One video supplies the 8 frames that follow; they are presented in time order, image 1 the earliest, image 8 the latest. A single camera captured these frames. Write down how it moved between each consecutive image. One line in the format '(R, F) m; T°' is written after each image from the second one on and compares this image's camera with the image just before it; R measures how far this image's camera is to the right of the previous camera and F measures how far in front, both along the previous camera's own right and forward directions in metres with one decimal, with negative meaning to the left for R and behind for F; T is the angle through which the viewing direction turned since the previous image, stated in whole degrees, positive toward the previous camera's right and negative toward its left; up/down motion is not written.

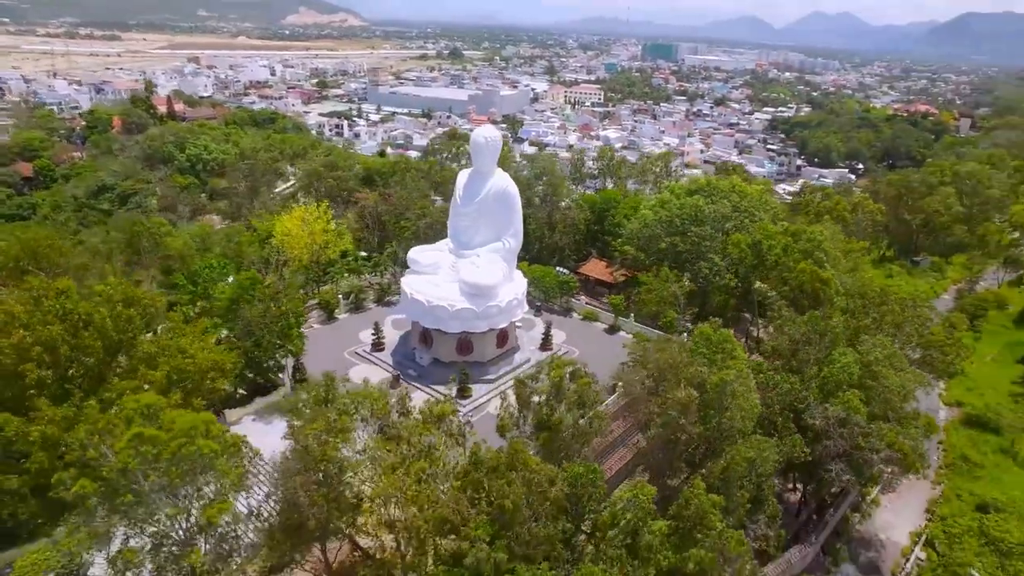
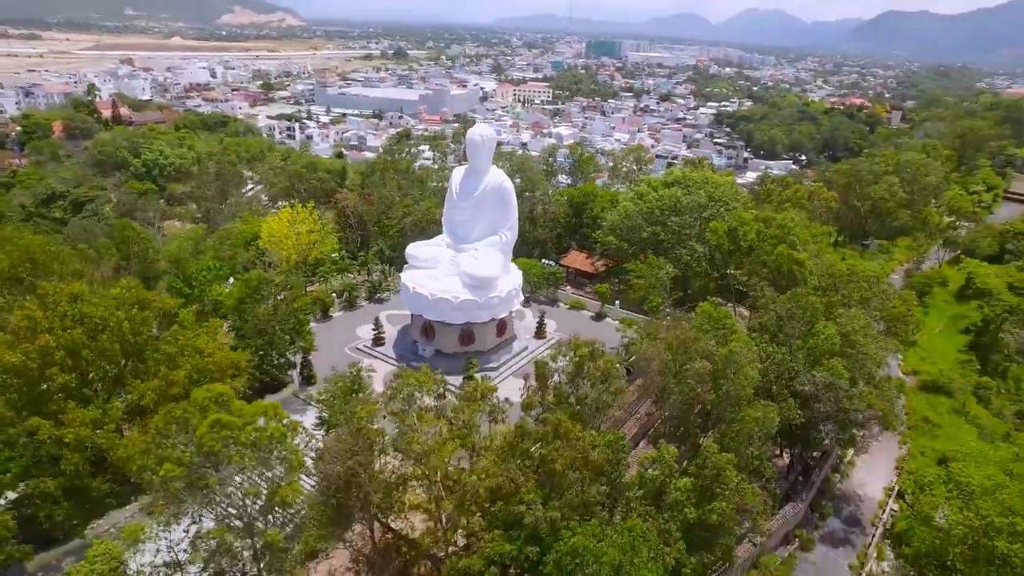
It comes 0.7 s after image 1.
(-1.4, -0.8) m; +4°
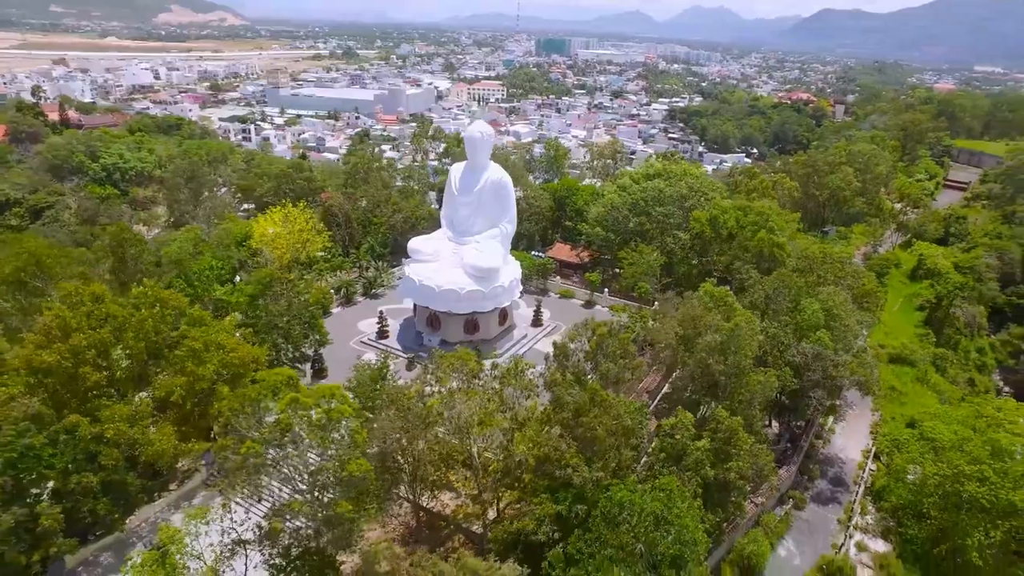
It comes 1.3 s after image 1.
(-1.4, -0.8) m; +4°
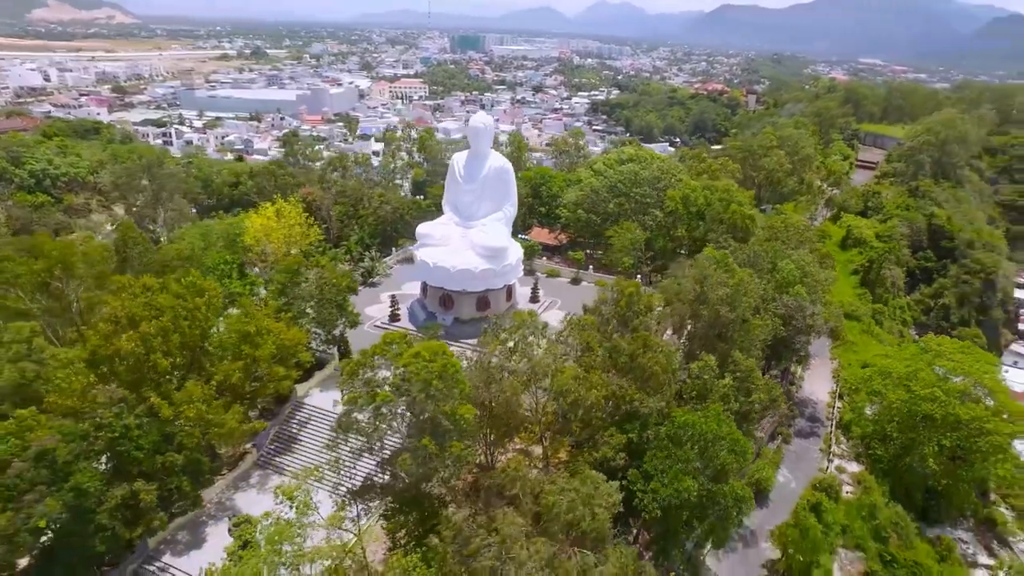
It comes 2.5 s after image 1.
(-2.8, -1.4) m; +7°
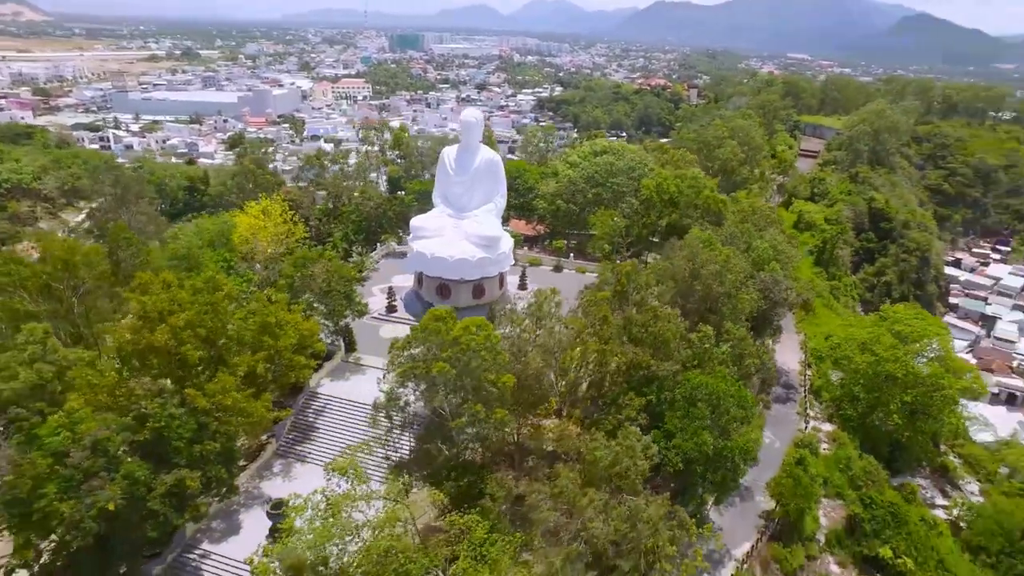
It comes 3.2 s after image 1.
(-1.7, -0.8) m; +5°
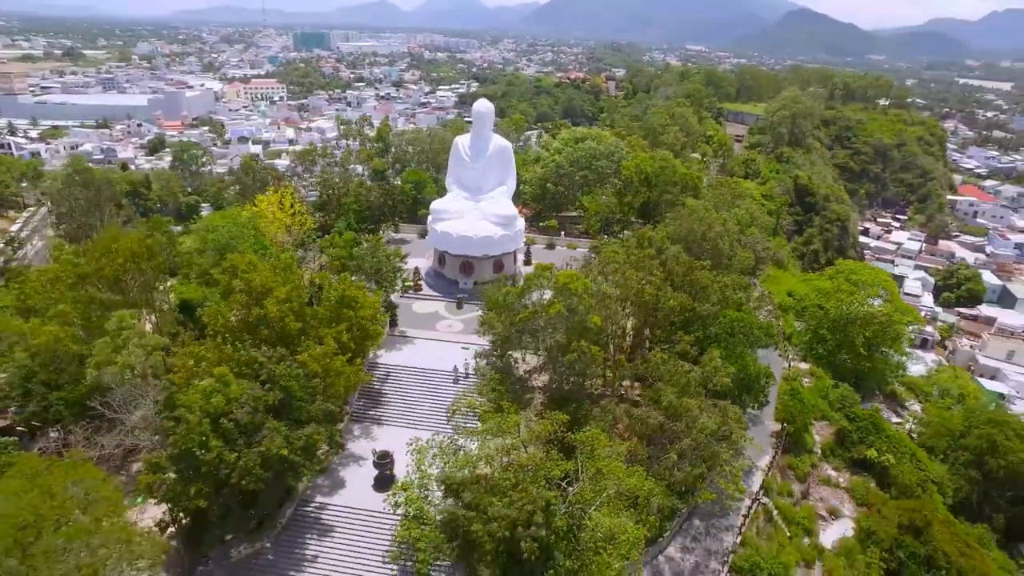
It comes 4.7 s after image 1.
(-3.8, -1.9) m; +7°
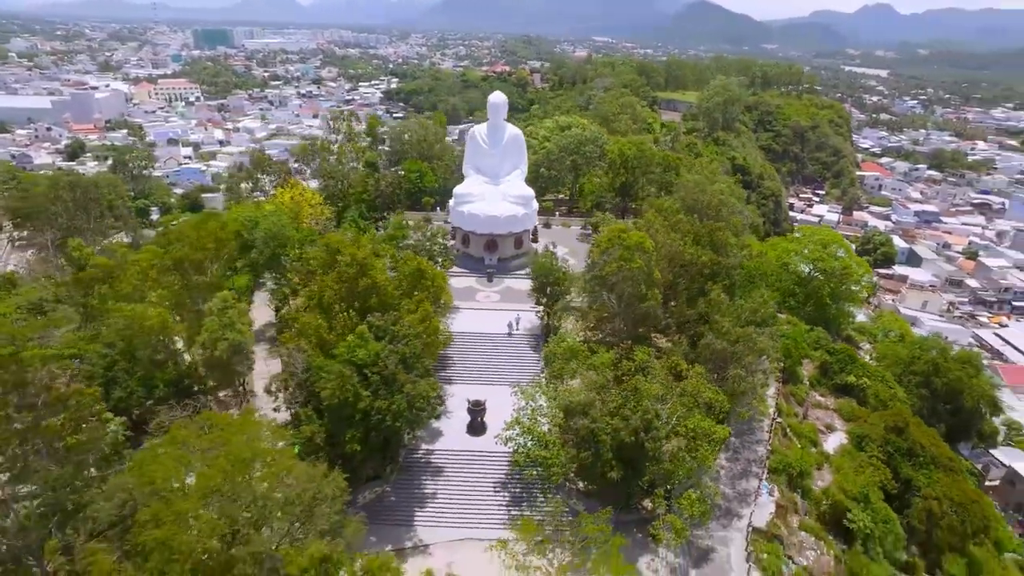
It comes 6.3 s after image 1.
(-4.2, -2.3) m; +7°
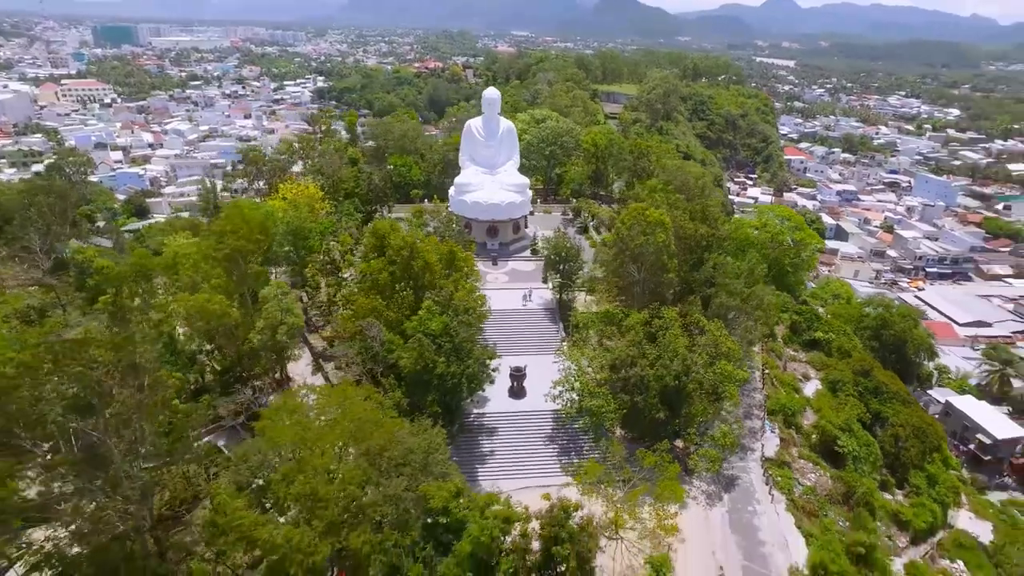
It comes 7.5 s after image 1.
(-3.2, -1.8) m; +6°
